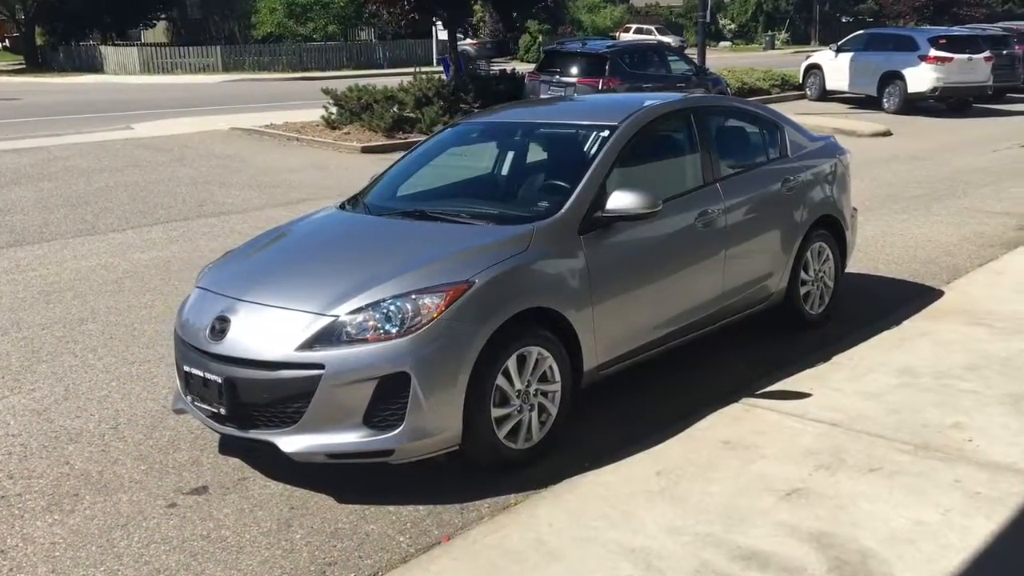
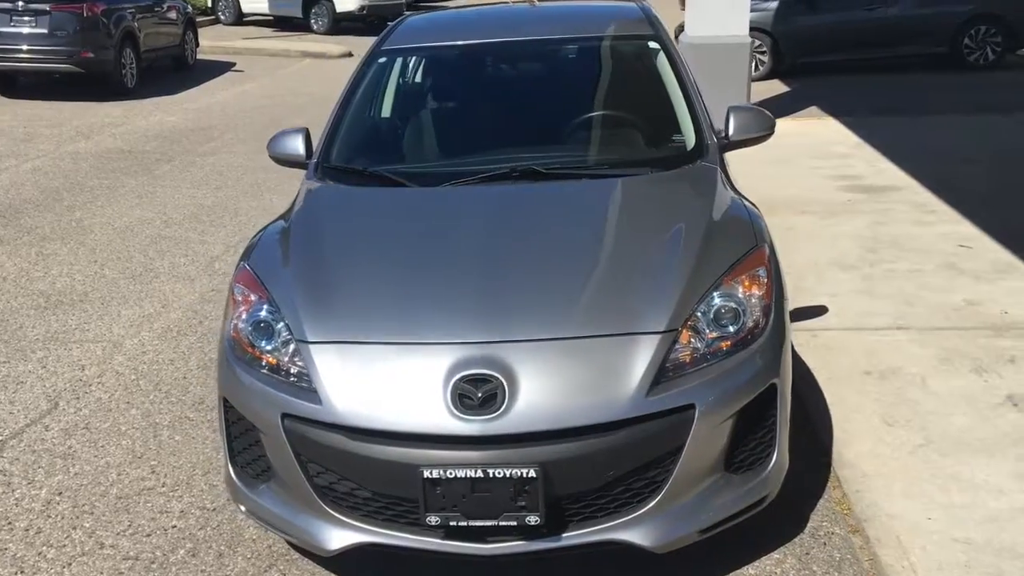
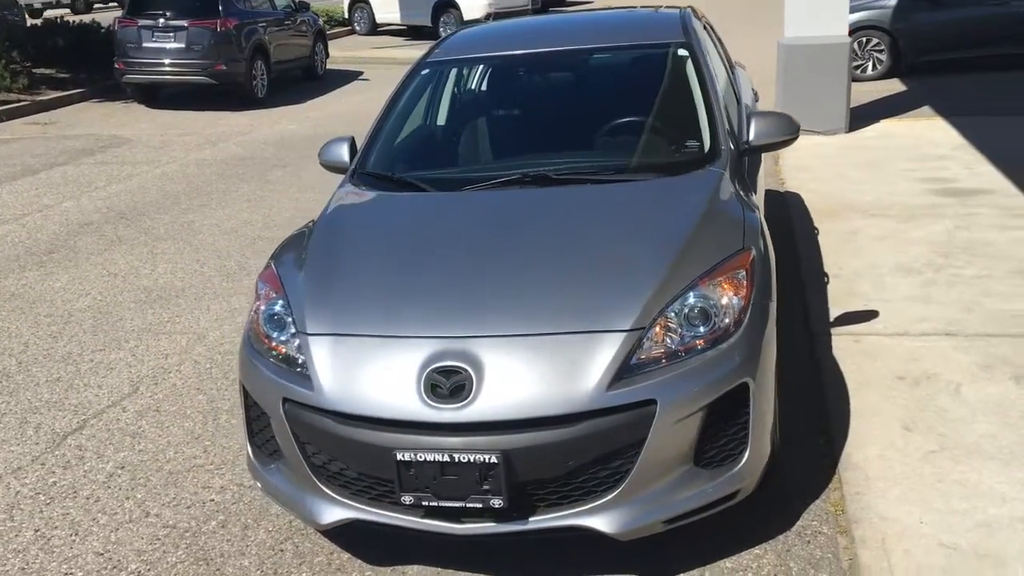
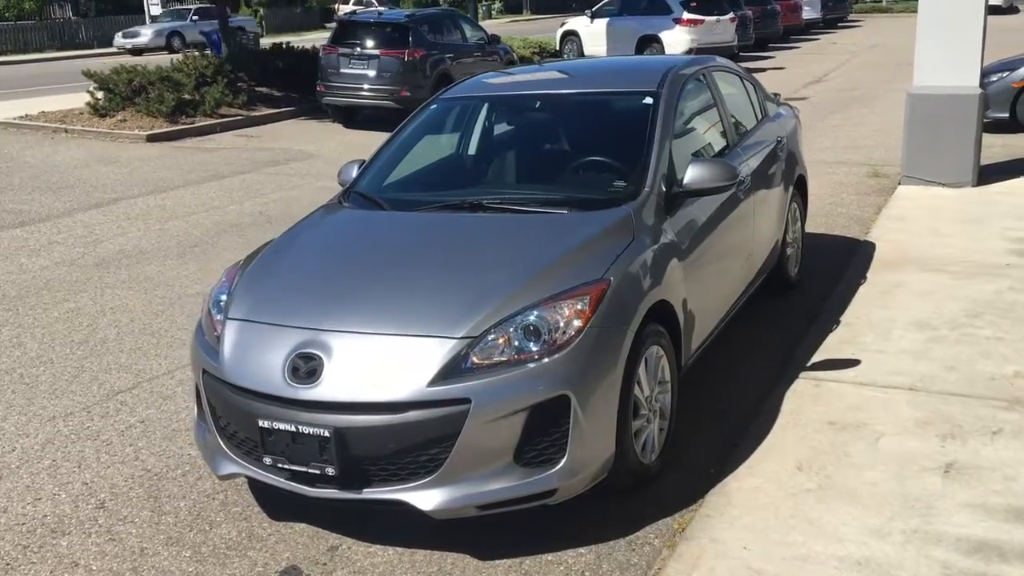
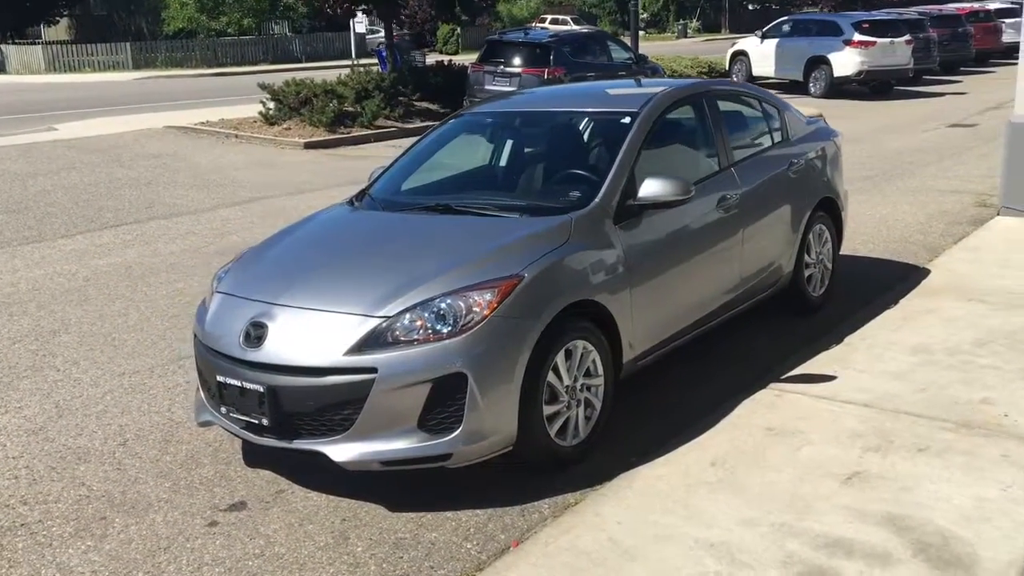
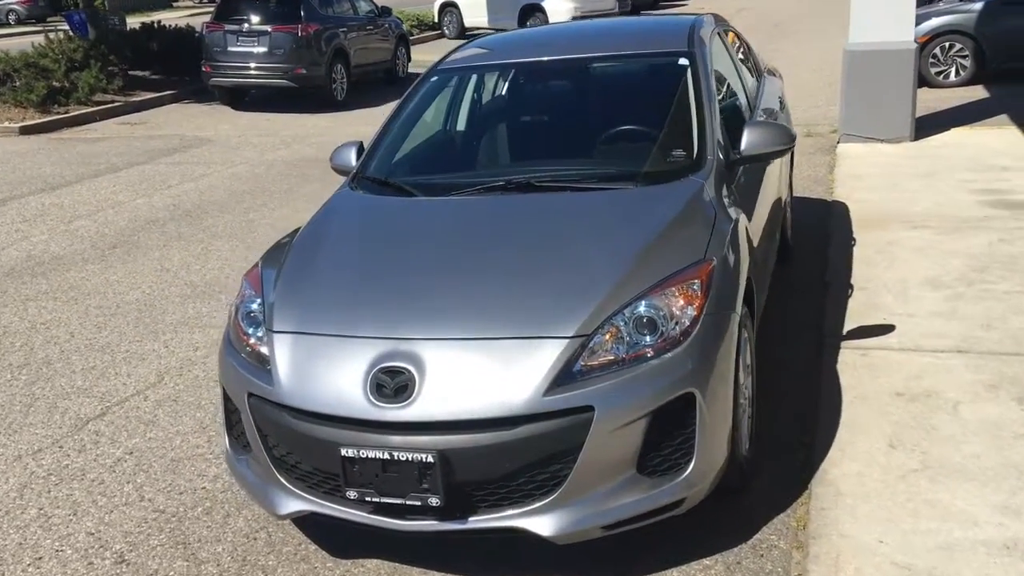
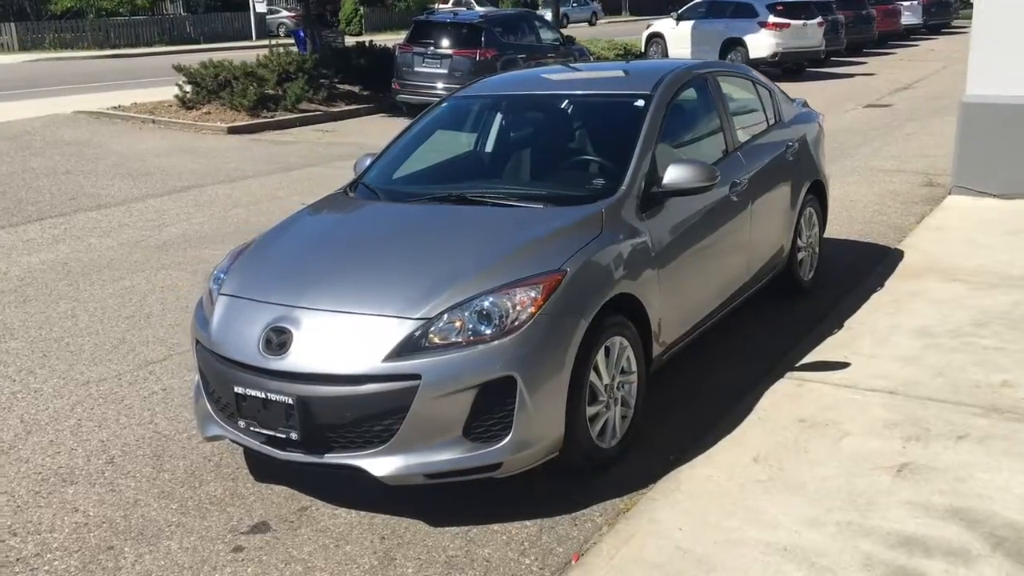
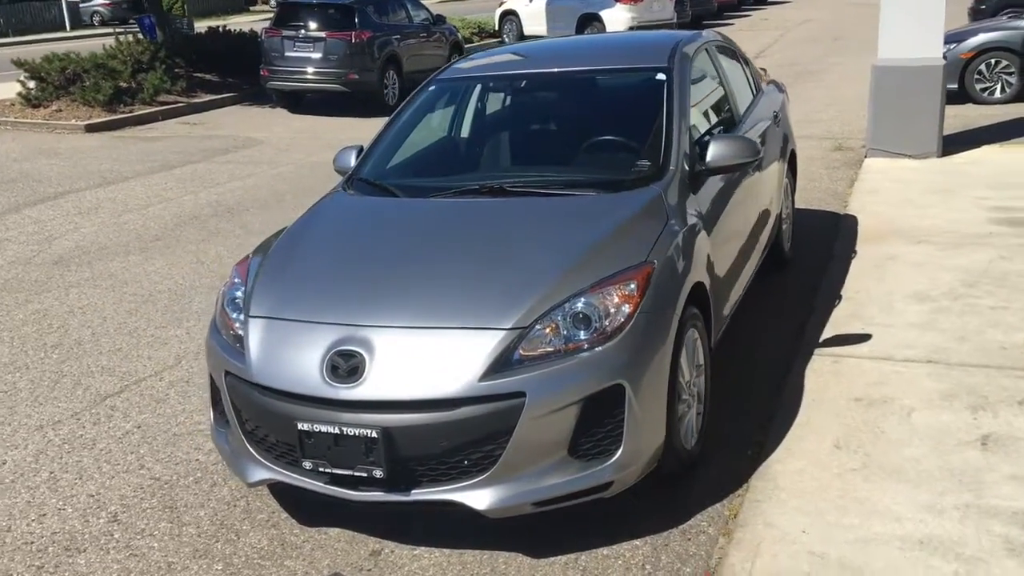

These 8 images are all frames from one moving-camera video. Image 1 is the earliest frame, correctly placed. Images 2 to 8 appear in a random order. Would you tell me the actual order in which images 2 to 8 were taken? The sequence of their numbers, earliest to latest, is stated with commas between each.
5, 7, 4, 8, 6, 3, 2
